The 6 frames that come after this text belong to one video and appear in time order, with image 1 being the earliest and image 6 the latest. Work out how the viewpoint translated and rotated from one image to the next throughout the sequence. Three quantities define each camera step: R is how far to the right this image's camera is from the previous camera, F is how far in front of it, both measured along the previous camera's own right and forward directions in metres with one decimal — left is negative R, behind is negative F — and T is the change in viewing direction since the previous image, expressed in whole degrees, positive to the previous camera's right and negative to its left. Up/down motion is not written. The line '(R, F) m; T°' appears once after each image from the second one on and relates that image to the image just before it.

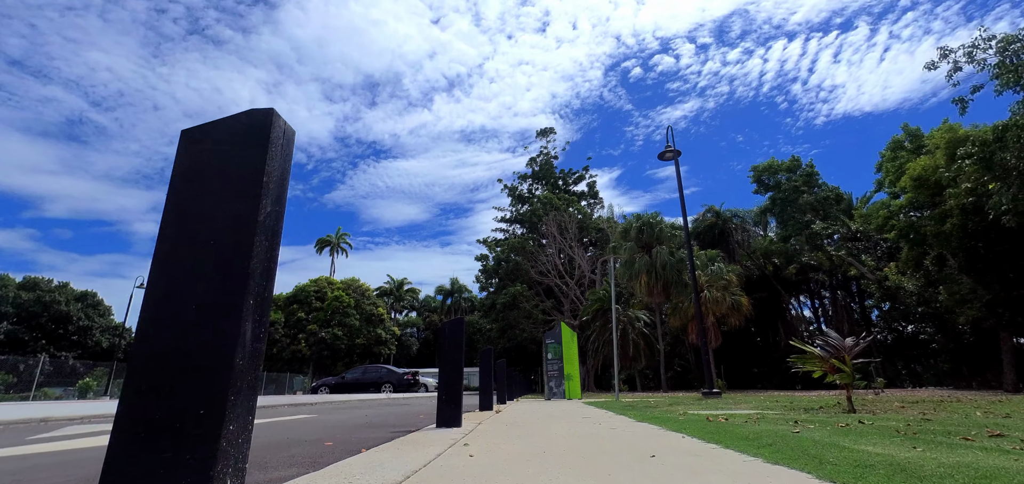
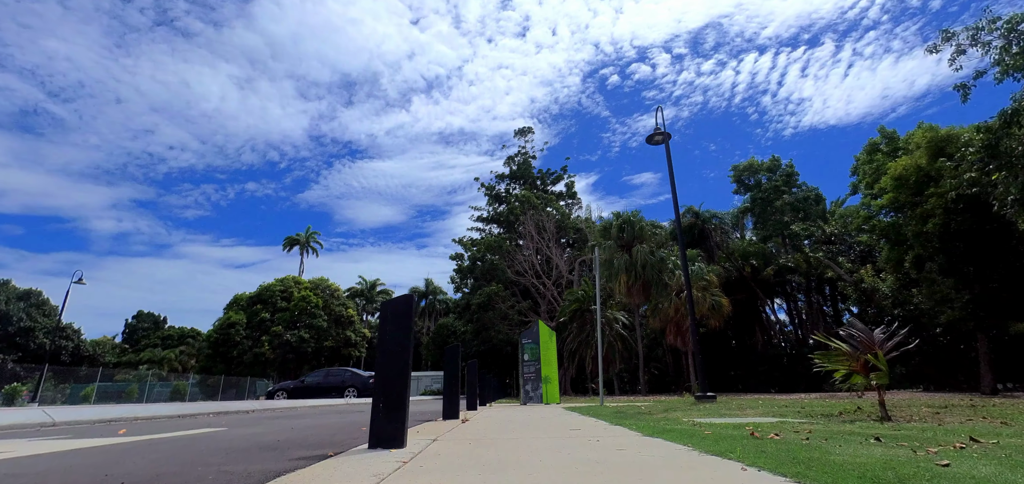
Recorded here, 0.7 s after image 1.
(+0.1, +1.1) m; +3°
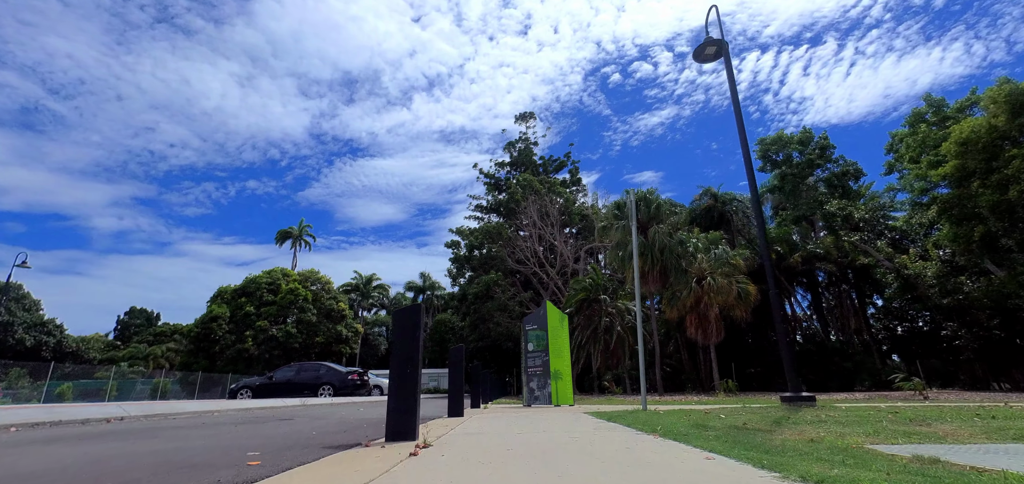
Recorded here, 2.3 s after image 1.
(0.0, +2.8) m; 0°
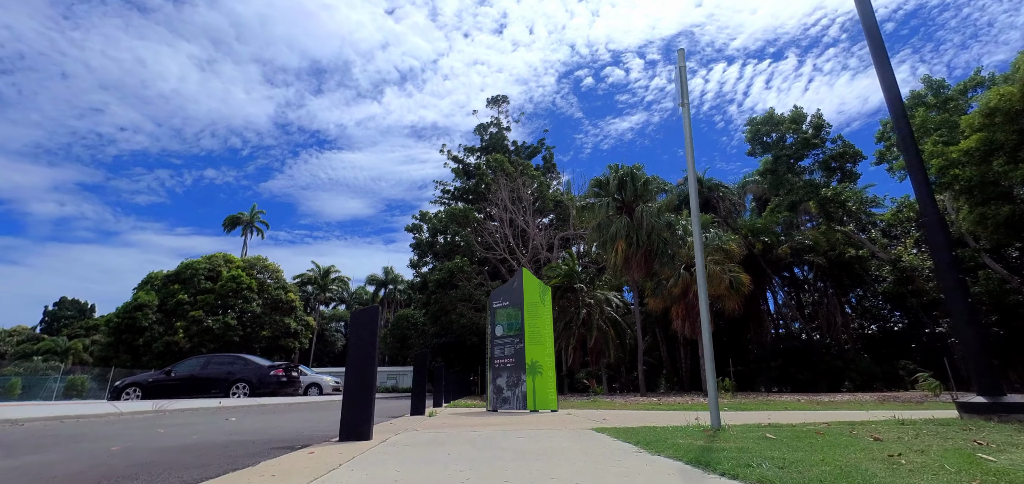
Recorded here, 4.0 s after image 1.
(+0.1, +3.0) m; +4°
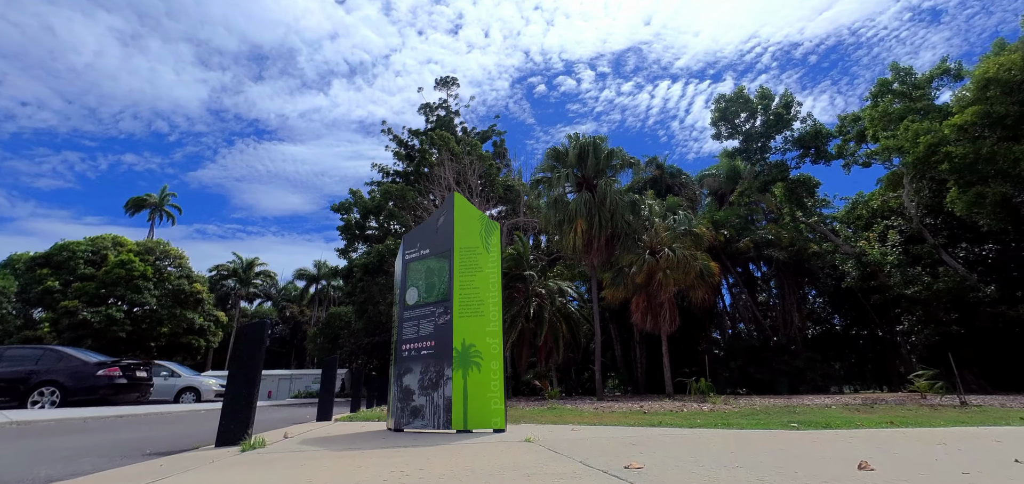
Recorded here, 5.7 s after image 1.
(+0.2, +3.1) m; +6°
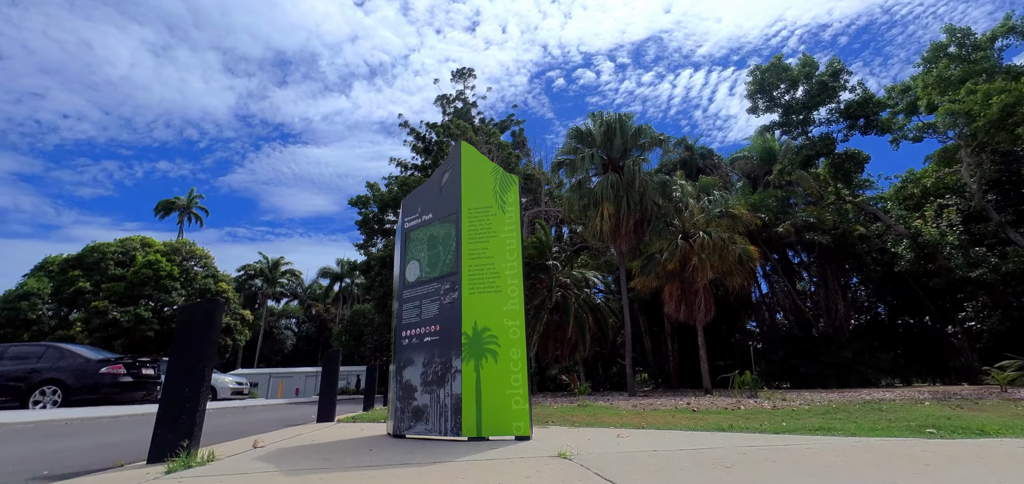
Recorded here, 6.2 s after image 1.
(0.0, +0.9) m; -3°
